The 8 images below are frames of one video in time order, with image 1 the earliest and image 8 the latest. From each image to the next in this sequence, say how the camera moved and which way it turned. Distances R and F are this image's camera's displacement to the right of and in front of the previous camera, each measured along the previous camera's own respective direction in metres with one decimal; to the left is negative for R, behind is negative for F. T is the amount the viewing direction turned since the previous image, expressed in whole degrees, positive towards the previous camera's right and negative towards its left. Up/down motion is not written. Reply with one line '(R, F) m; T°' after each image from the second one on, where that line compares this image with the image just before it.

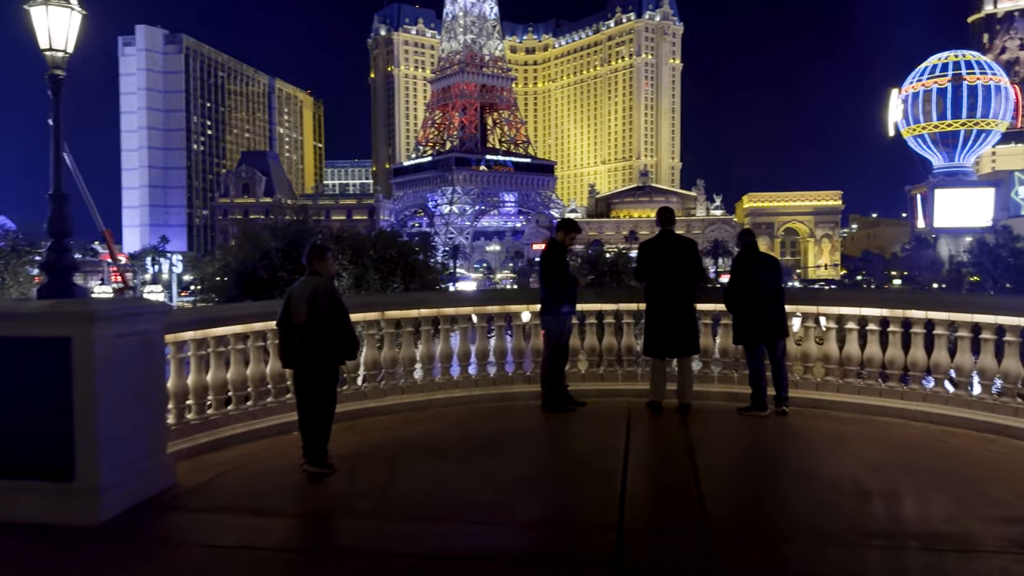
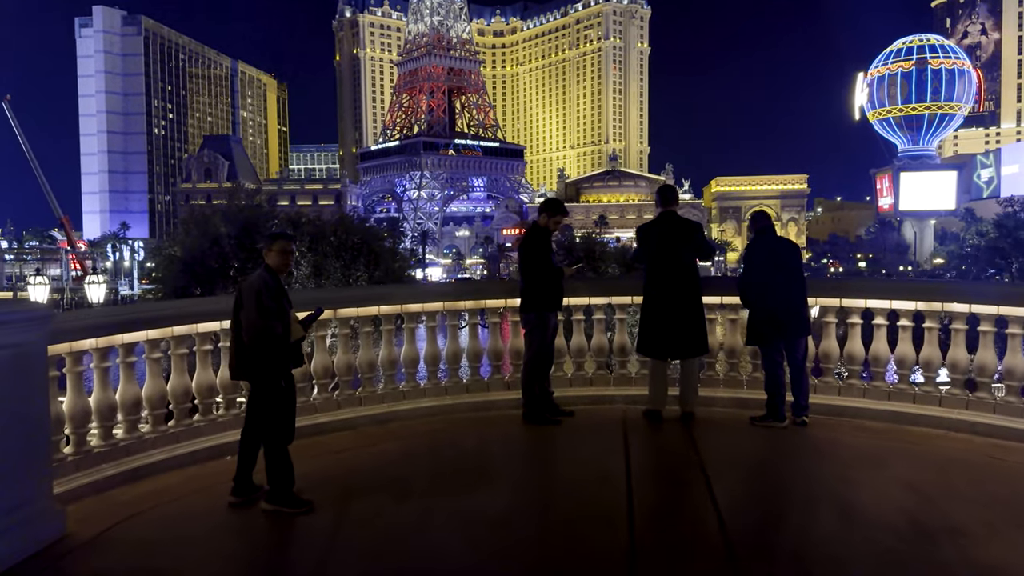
(0.0, +1.1) m; +2°
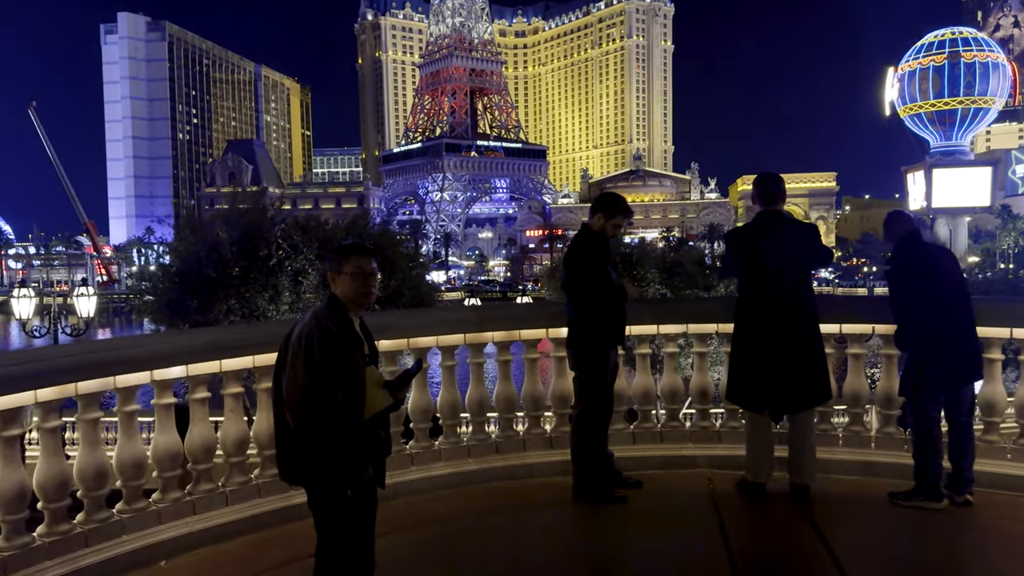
(-0.1, +1.8) m; -2°
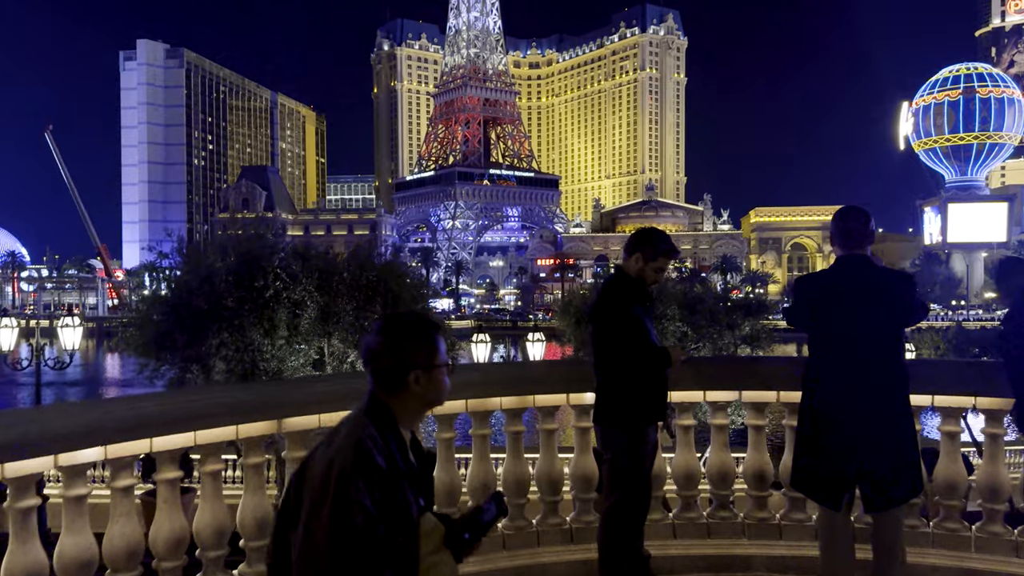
(0.0, +1.0) m; -1°
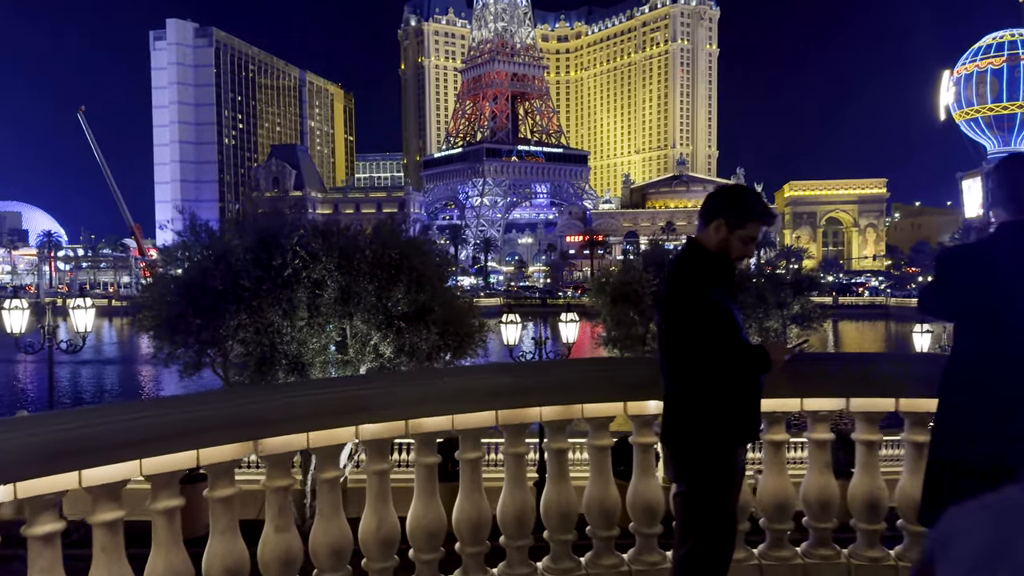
(-0.1, +0.9) m; -2°
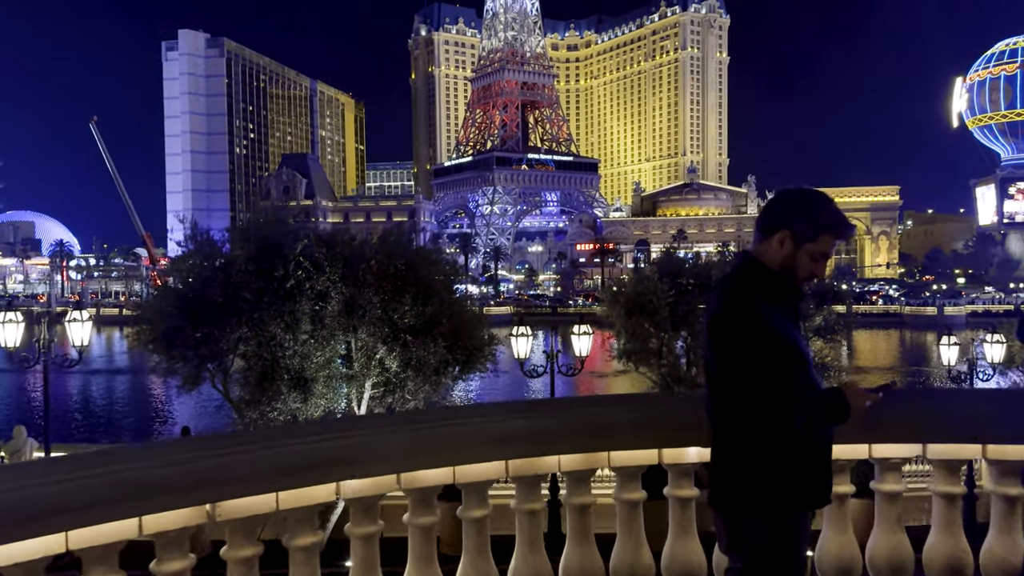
(0.0, +0.5) m; -1°
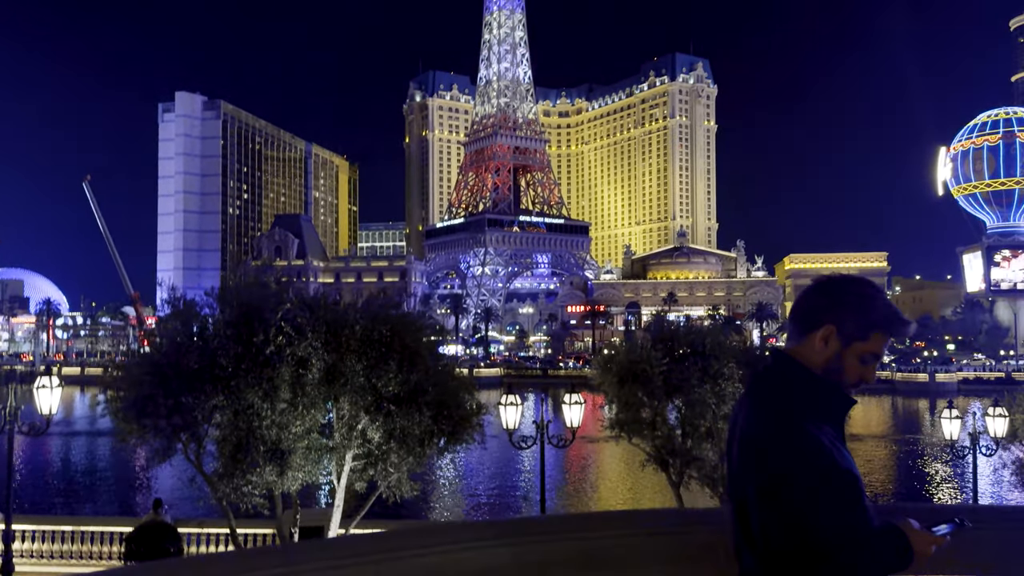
(0.0, +0.4) m; +1°
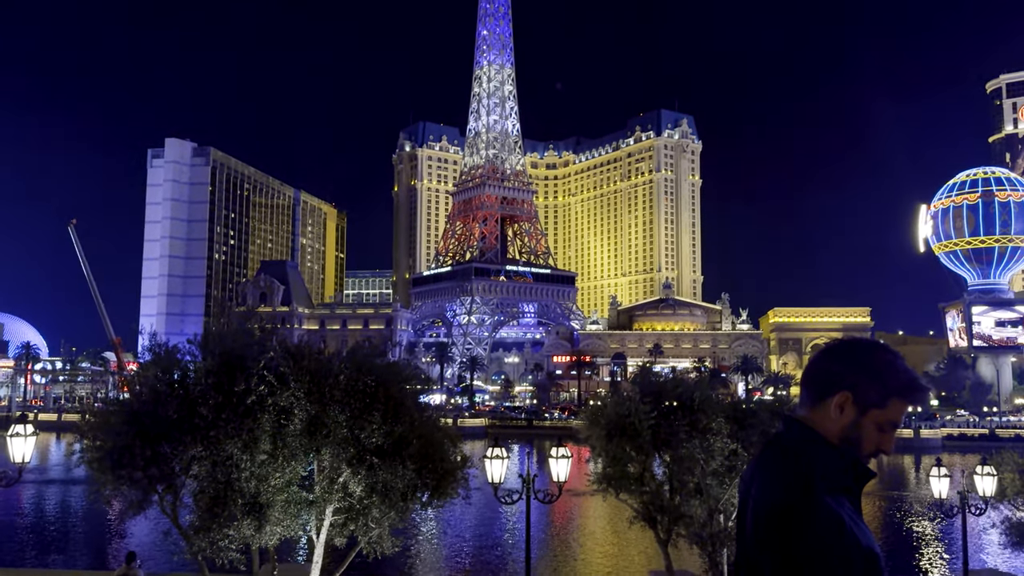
(0.0, +0.1) m; +1°
